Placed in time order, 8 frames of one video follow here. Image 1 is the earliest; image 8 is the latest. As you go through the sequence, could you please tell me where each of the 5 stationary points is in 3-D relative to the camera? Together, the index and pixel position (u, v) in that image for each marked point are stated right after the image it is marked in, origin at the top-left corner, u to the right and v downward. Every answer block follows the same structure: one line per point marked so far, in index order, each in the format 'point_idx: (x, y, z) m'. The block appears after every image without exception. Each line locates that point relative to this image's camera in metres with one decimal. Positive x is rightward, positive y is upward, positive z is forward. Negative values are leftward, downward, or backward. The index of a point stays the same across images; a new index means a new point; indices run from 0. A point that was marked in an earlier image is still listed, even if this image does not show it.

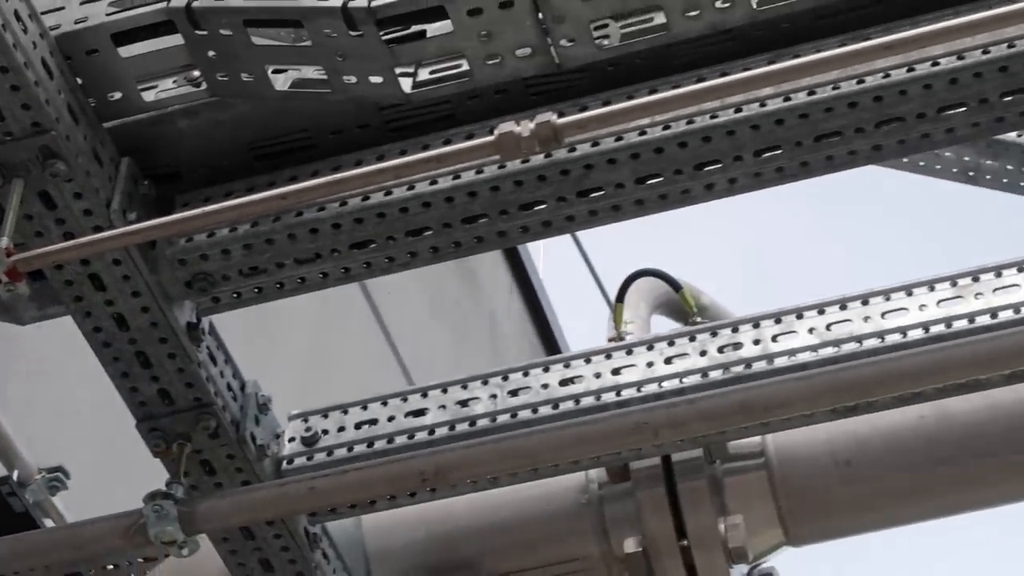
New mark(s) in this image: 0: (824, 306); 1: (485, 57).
0: (+0.9, -0.1, +2.7) m
1: (-0.1, +0.6, +2.6) m
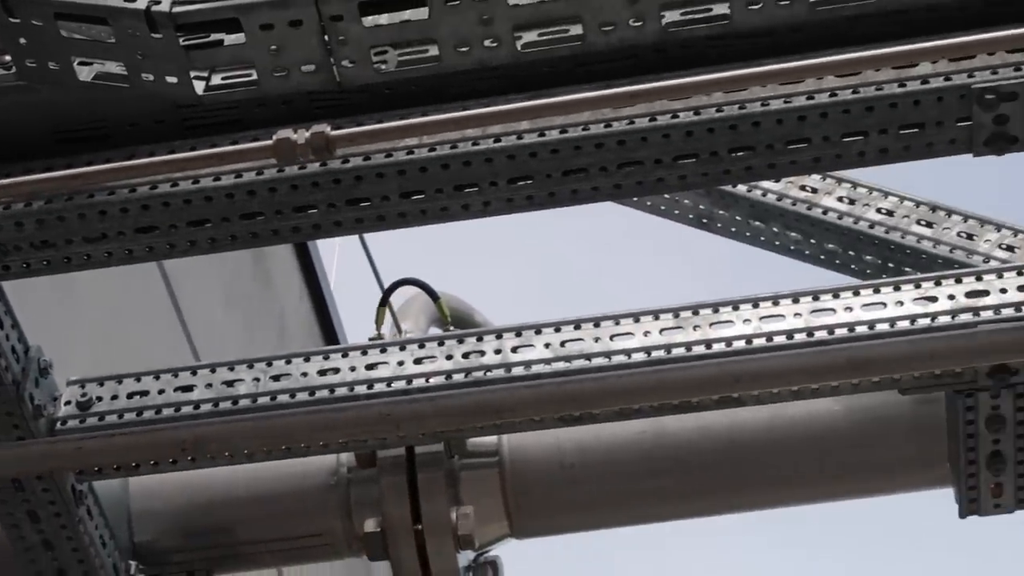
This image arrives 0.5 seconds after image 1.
0: (+0.1, -0.1, +3.0) m
1: (-0.7, +0.7, +2.8) m
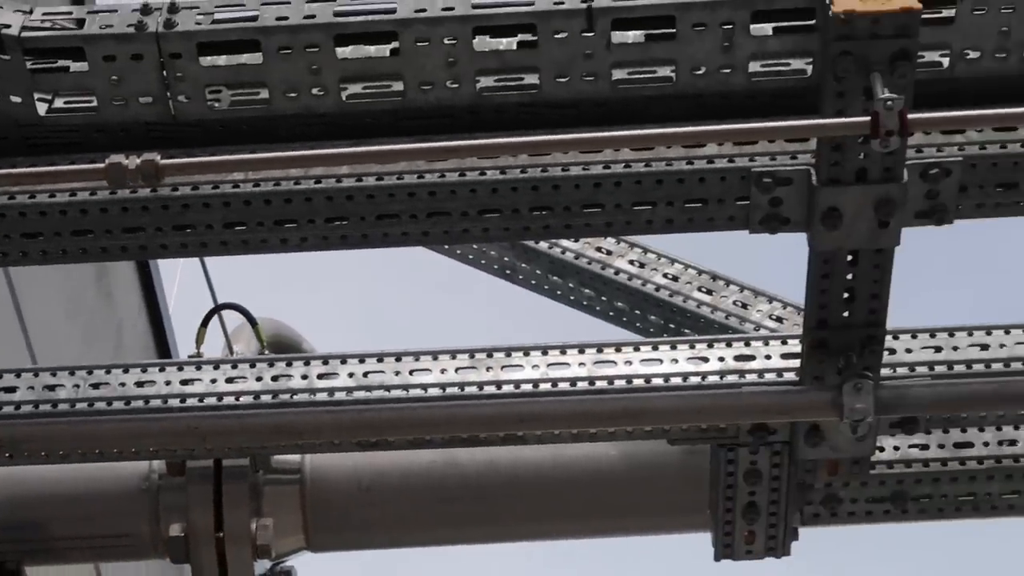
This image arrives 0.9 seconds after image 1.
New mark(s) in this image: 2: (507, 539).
0: (-0.5, -0.2, +3.2) m
1: (-1.3, +0.6, +3.0) m
2: (-0.1, -0.9, +3.4) m
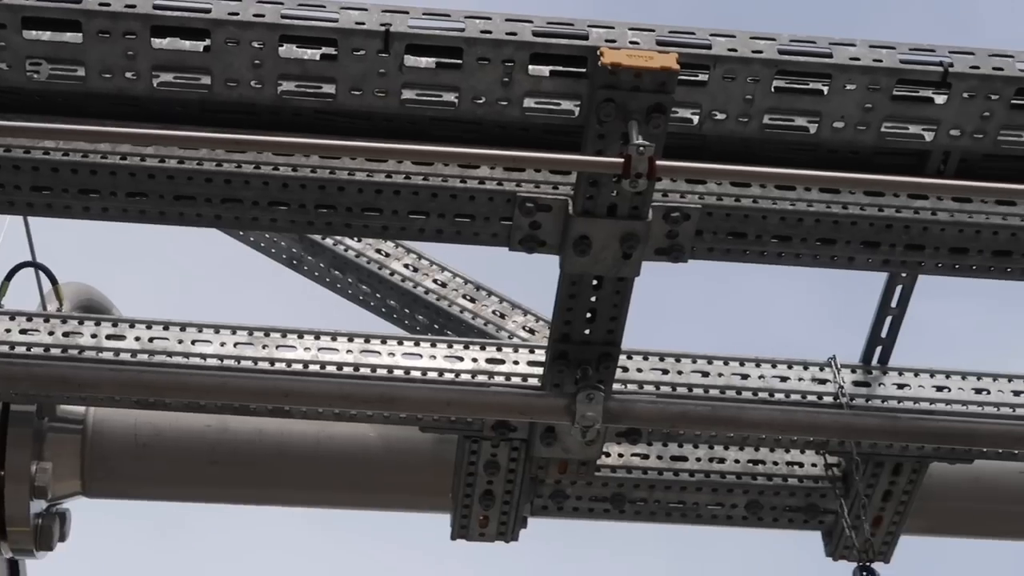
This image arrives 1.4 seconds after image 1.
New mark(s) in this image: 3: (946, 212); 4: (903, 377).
0: (-1.3, -0.1, +3.5) m
1: (-2.0, +0.8, +3.3) m
2: (-1.0, -0.8, +3.7) m
3: (+1.5, +0.3, +3.3) m
4: (+1.4, -0.3, +3.5) m
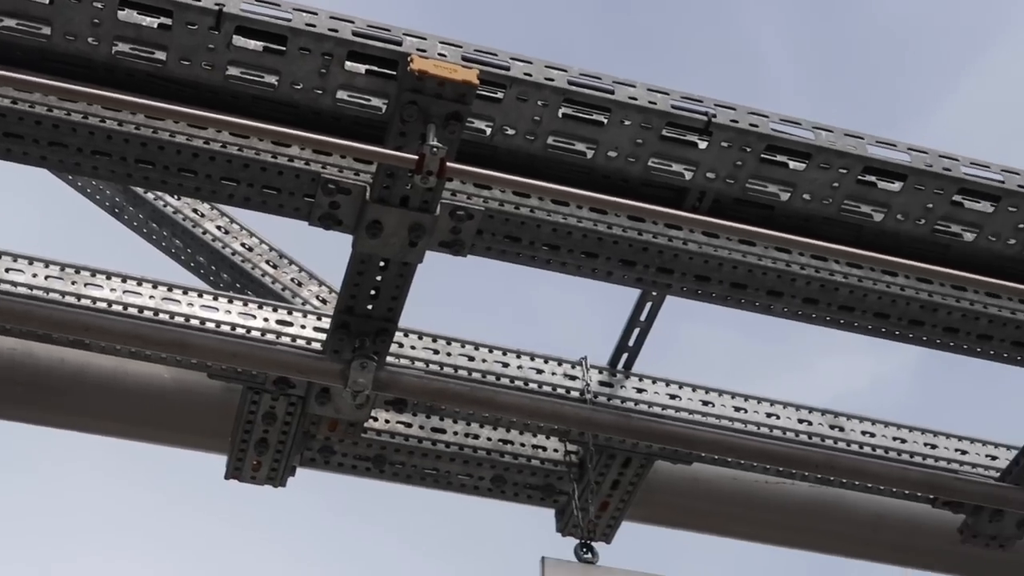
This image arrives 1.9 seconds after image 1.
0: (-2.1, +0.2, +3.8) m
1: (-2.7, +1.2, +3.5) m
2: (-1.9, -0.6, +4.0) m
3: (+0.7, +0.2, +3.7) m
4: (+0.5, -0.4, +4.0) m
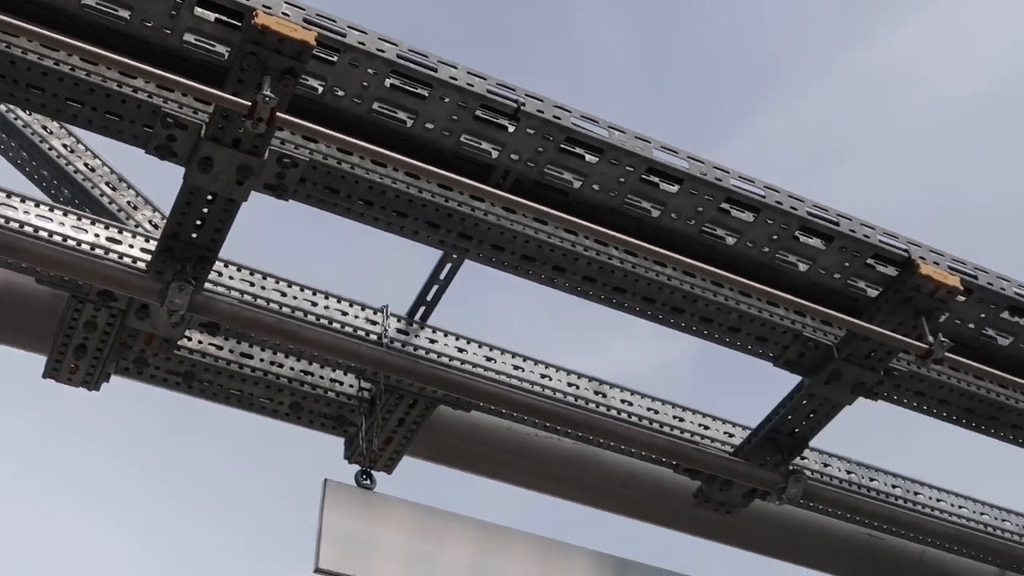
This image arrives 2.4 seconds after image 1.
0: (-2.9, +0.7, +4.0) m
1: (-3.3, +1.7, +3.6) m
2: (-2.8, -0.1, +4.3) m
3: (-0.1, +0.3, +4.2) m
4: (-0.4, -0.2, +4.4) m
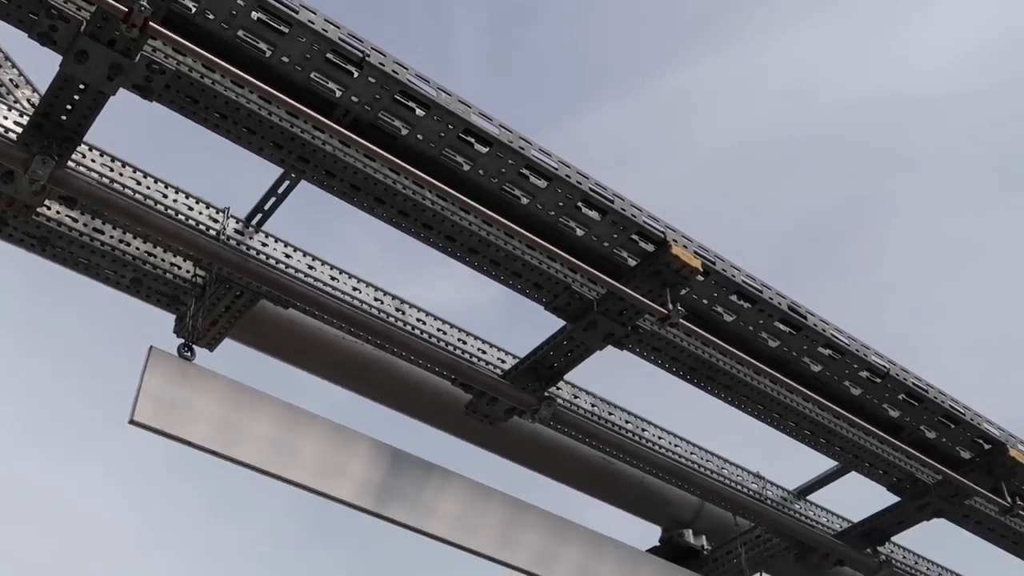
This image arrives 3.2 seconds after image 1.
0: (-3.6, +1.5, +4.4) m
1: (-3.8, +2.6, +3.9) m
2: (-3.7, +0.8, +4.7) m
3: (-0.9, +0.7, +4.9) m
4: (-1.3, +0.3, +5.1) m
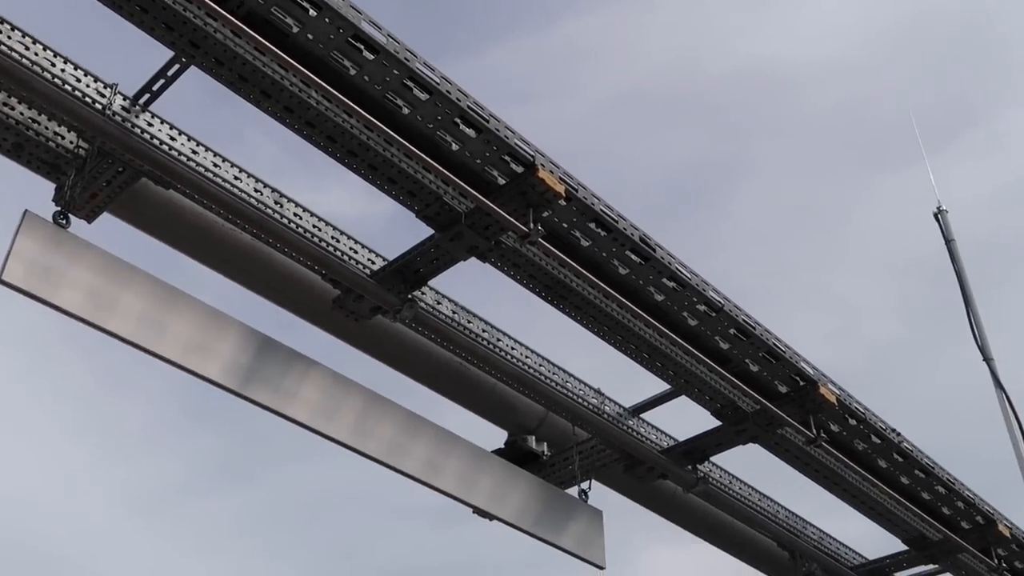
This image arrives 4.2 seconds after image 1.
0: (-4.1, +2.3, +4.3) m
1: (-4.1, +3.4, +3.7) m
2: (-4.2, +1.6, +4.6) m
3: (-1.6, +1.3, +5.1) m
4: (-2.0, +0.9, +5.3) m
